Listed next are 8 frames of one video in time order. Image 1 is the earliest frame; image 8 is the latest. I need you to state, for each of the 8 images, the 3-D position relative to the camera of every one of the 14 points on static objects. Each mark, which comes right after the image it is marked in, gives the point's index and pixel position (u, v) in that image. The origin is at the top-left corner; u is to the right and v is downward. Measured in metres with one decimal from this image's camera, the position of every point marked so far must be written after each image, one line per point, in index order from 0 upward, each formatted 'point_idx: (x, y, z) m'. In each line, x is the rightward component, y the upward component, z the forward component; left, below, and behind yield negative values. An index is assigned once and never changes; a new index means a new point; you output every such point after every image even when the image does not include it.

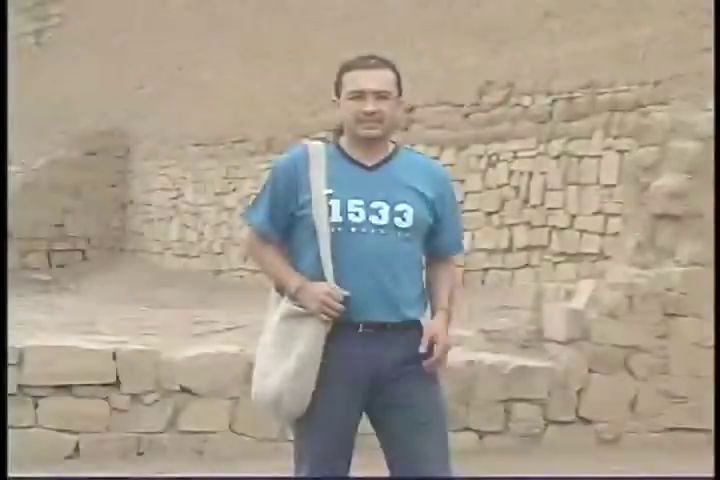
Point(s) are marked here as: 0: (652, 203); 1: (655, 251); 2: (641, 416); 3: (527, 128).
0: (+1.1, +0.1, +6.7) m
1: (+1.1, 0.0, +6.8) m
2: (+1.0, -0.6, +6.5) m
3: (+0.8, +0.5, +8.8) m
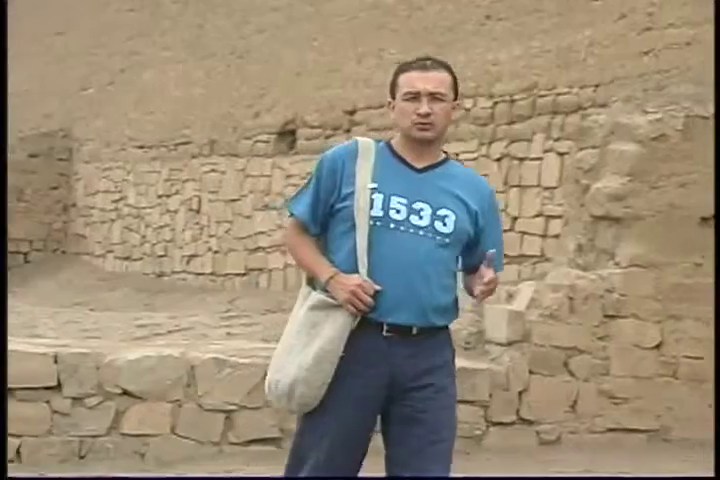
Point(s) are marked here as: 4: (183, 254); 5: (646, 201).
0: (+0.9, +0.1, +6.8) m
1: (+0.9, 0.0, +6.8) m
2: (+0.8, -0.6, +6.5) m
3: (+0.5, +0.5, +8.9) m
4: (-1.2, -0.1, +11.5) m
5: (+1.1, +0.1, +6.5) m
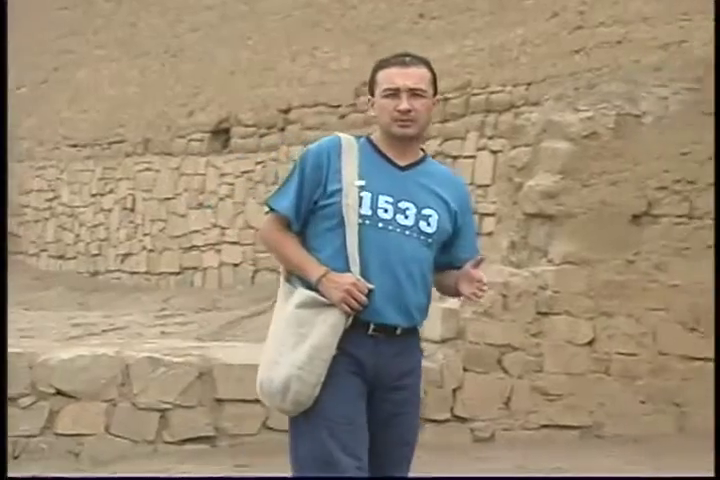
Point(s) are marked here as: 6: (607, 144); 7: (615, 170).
0: (+0.6, +0.1, +6.8) m
1: (+0.6, 0.0, +6.9) m
2: (+0.6, -0.6, +6.5) m
3: (+0.2, +0.5, +8.9) m
4: (-1.6, -0.1, +11.4) m
5: (+0.8, +0.2, +6.6) m
6: (+0.9, +0.4, +6.6) m
7: (+0.9, +0.3, +6.5) m
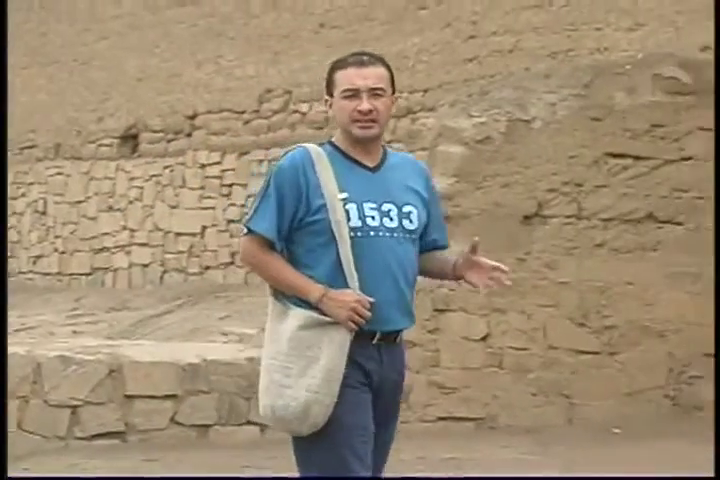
0: (+0.2, +0.1, +7.1) m
1: (+0.3, 0.0, +7.2) m
2: (+0.2, -0.6, +6.8) m
3: (-0.3, +0.5, +9.1) m
4: (-2.1, -0.1, +11.6) m
5: (+0.4, +0.2, +6.9) m
6: (+0.5, +0.4, +6.9) m
7: (+0.6, +0.3, +6.8) m
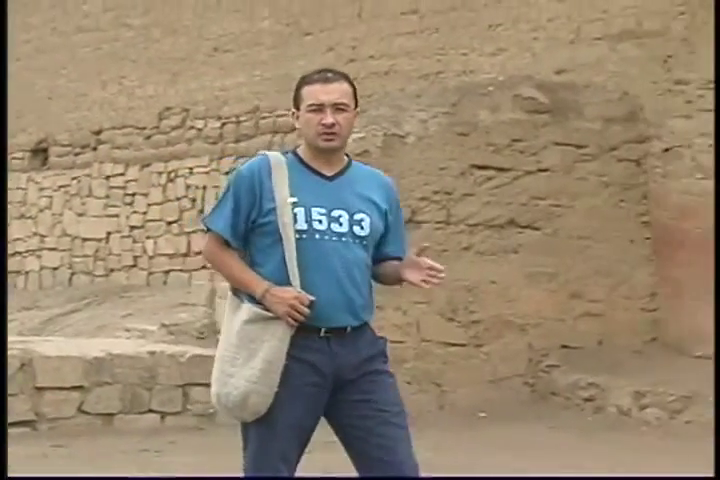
0: (-0.2, +0.1, +7.8) m
1: (-0.2, -0.1, +7.9) m
2: (-0.3, -0.7, +7.5) m
3: (-0.9, +0.5, +9.8) m
4: (-2.8, -0.1, +12.2) m
5: (0.0, +0.1, +7.6) m
6: (+0.1, +0.3, +7.6) m
7: (+0.1, +0.2, +7.6) m
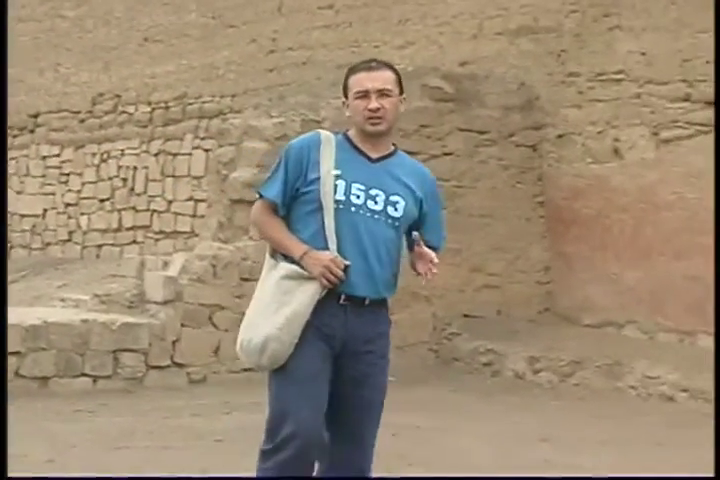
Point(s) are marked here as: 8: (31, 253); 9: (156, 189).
0: (-0.6, +0.2, +8.4) m
1: (-0.6, +0.1, +8.5) m
2: (-0.6, -0.6, +8.1) m
3: (-1.3, +0.6, +10.4) m
4: (-3.4, 0.0, +12.7) m
5: (-0.4, +0.2, +8.2) m
6: (-0.3, +0.4, +8.2) m
7: (-0.3, +0.3, +8.2) m
8: (-2.1, -0.1, +11.1) m
9: (-1.1, +0.3, +10.2) m
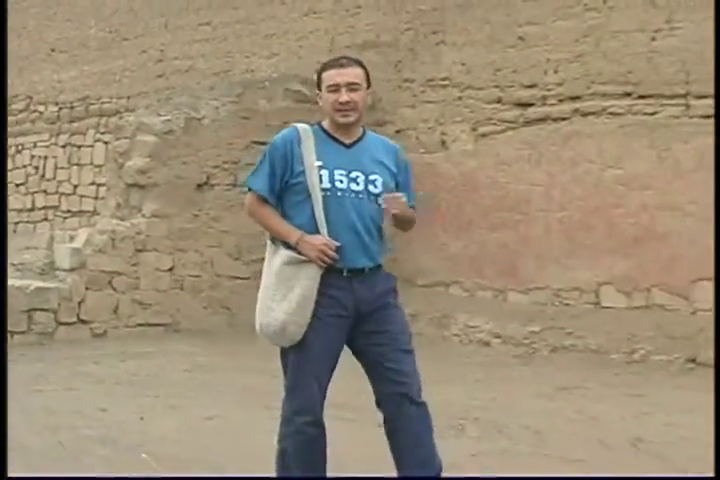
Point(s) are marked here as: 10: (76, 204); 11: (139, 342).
0: (-1.3, +0.4, +10.1) m
1: (-1.3, +0.2, +10.1) m
2: (-1.3, -0.4, +9.8) m
3: (-2.2, +0.8, +12.0) m
4: (-4.4, +0.2, +14.1) m
5: (-1.1, +0.4, +9.9) m
6: (-1.0, +0.6, +9.9) m
7: (-1.0, +0.5, +9.9) m
8: (-3.0, 0.0, +12.6) m
9: (-2.0, +0.4, +11.8) m
10: (-1.8, +0.2, +11.6) m
11: (-1.2, -0.6, +9.6) m
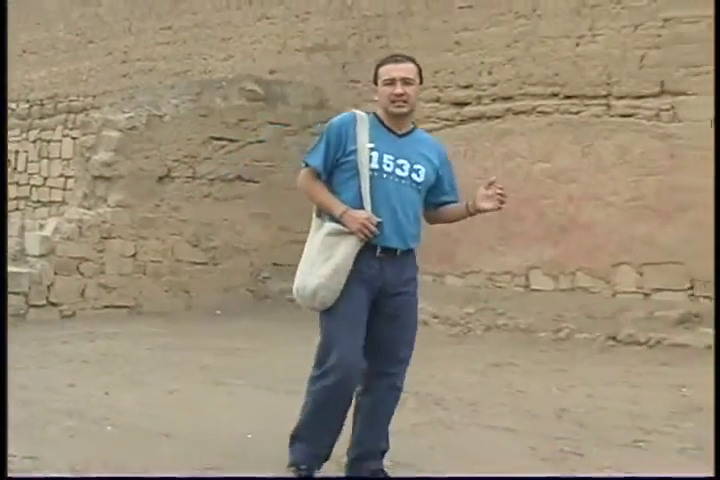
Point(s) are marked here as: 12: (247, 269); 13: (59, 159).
0: (-1.6, +0.4, +10.8) m
1: (-1.6, +0.3, +10.9) m
2: (-1.6, -0.4, +10.5) m
3: (-2.6, +0.9, +12.7) m
4: (-4.8, +0.3, +14.8) m
5: (-1.4, +0.4, +10.6) m
6: (-1.3, +0.6, +10.6) m
7: (-1.3, +0.5, +10.6) m
8: (-3.4, +0.1, +13.4) m
9: (-2.3, +0.5, +12.5) m
10: (-2.2, +0.3, +12.3) m
11: (-1.5, -0.5, +10.4) m
12: (-0.7, -0.2, +10.6) m
13: (-2.1, +0.6, +12.2) m
